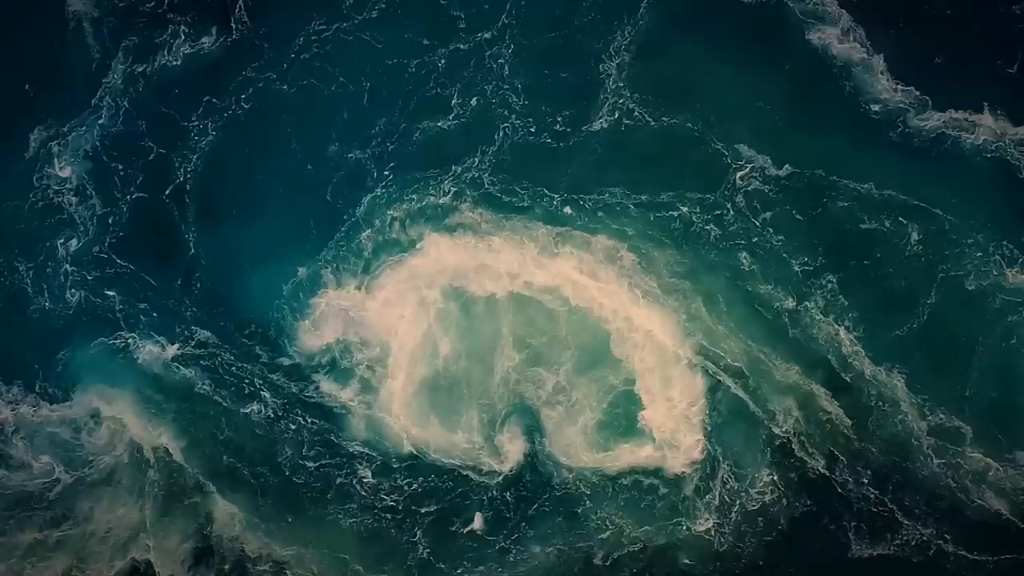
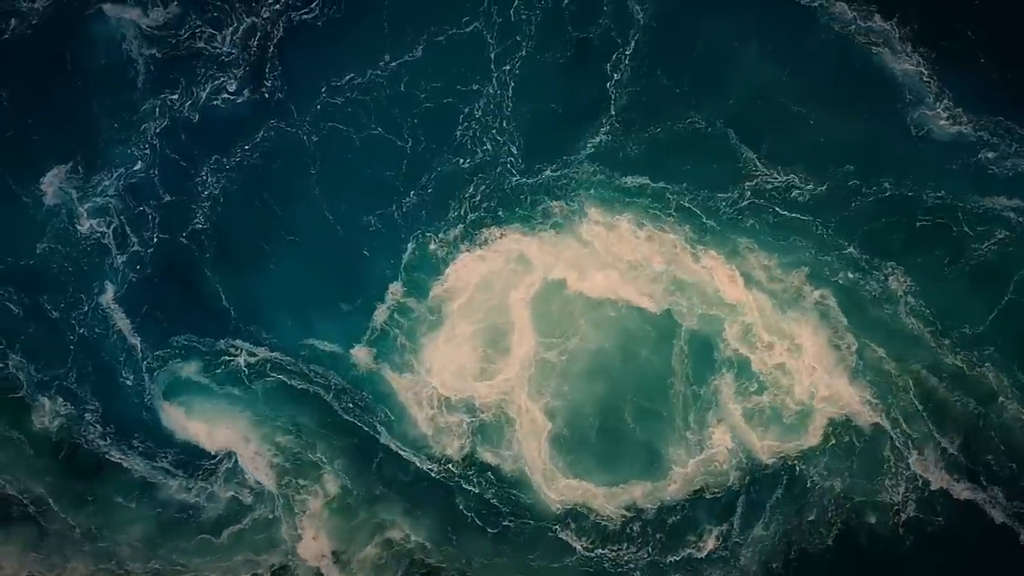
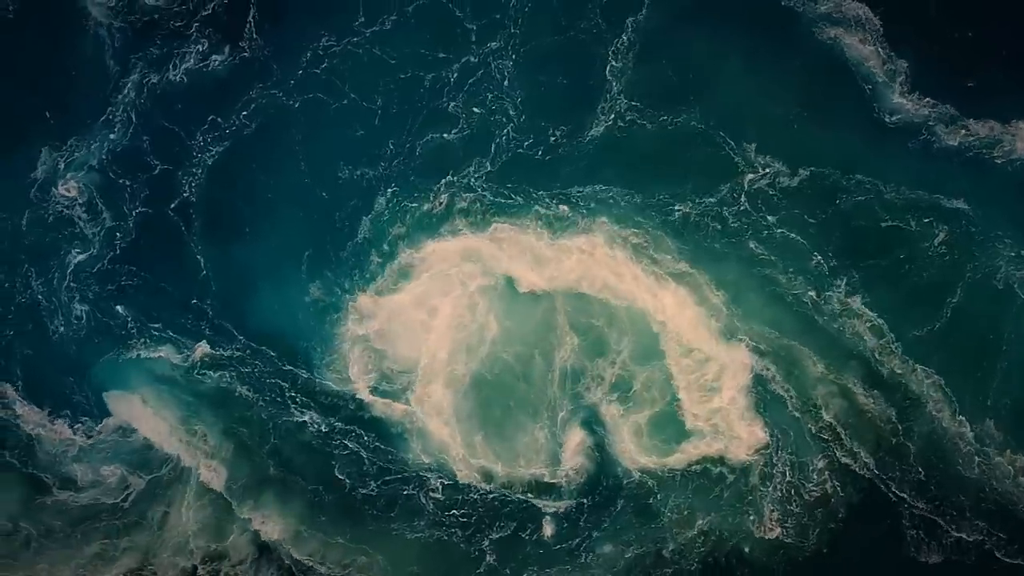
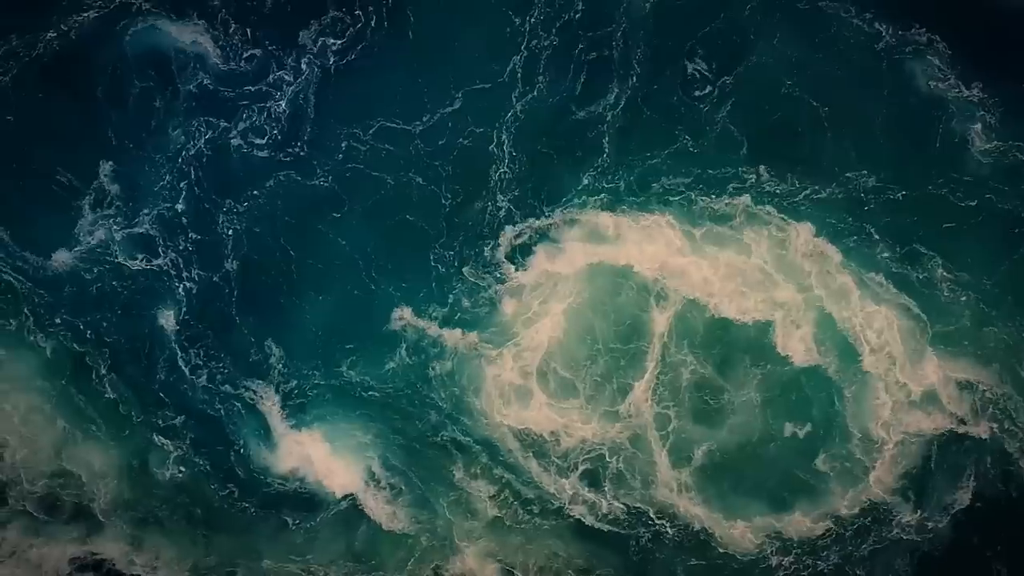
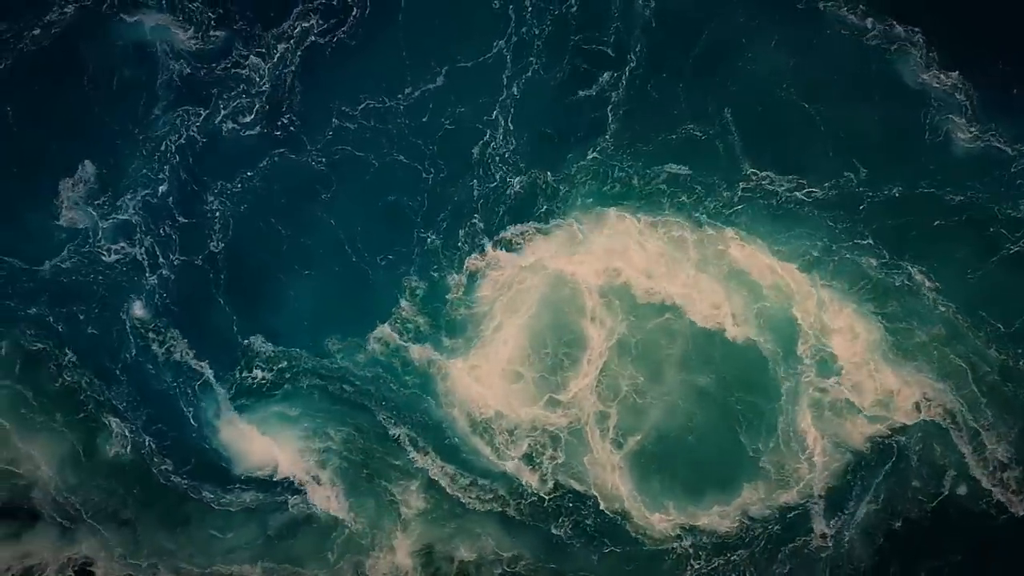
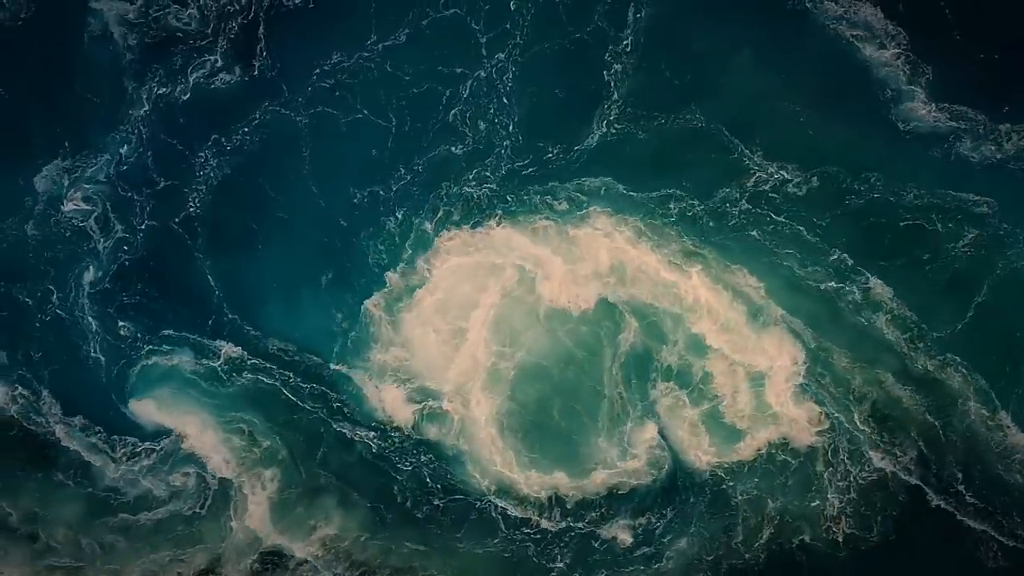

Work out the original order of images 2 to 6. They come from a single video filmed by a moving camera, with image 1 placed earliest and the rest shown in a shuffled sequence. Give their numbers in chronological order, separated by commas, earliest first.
3, 6, 2, 5, 4
